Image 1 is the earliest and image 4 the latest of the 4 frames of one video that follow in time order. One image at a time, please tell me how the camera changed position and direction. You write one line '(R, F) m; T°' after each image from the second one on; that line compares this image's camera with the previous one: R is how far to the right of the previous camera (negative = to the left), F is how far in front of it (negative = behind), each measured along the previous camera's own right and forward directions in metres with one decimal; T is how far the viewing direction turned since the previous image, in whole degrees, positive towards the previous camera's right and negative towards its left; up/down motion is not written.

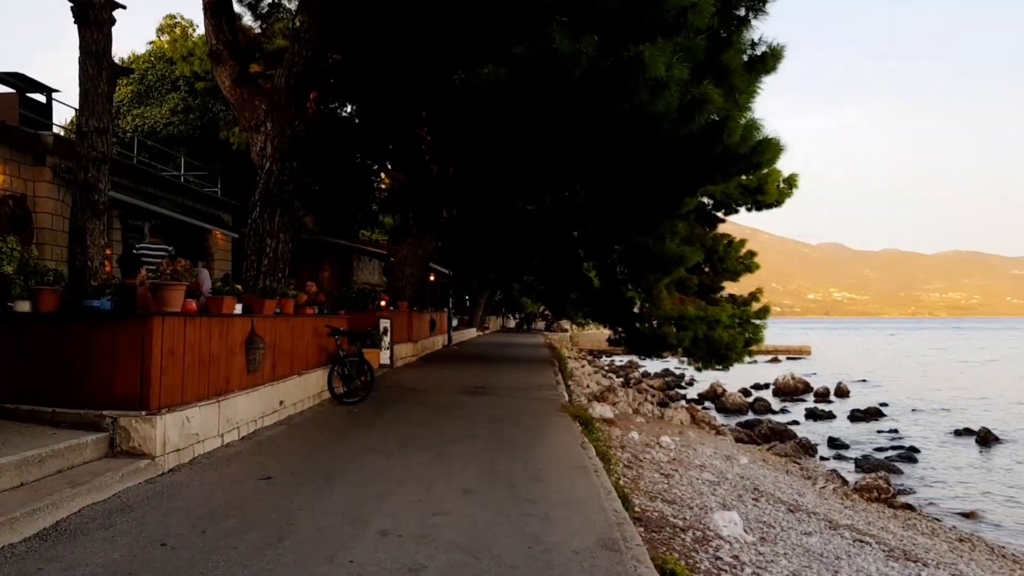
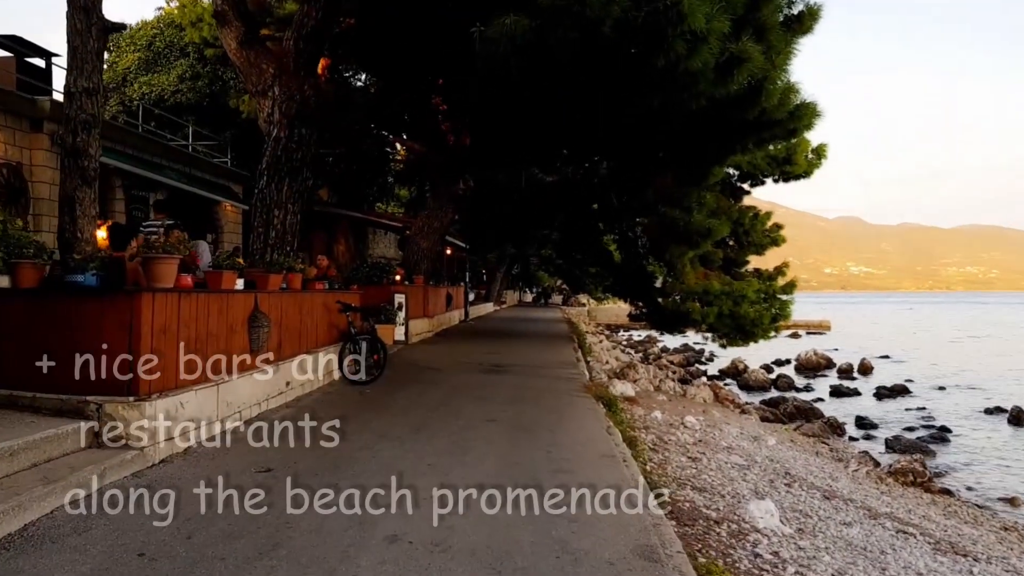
(-0.1, +0.6) m; -1°
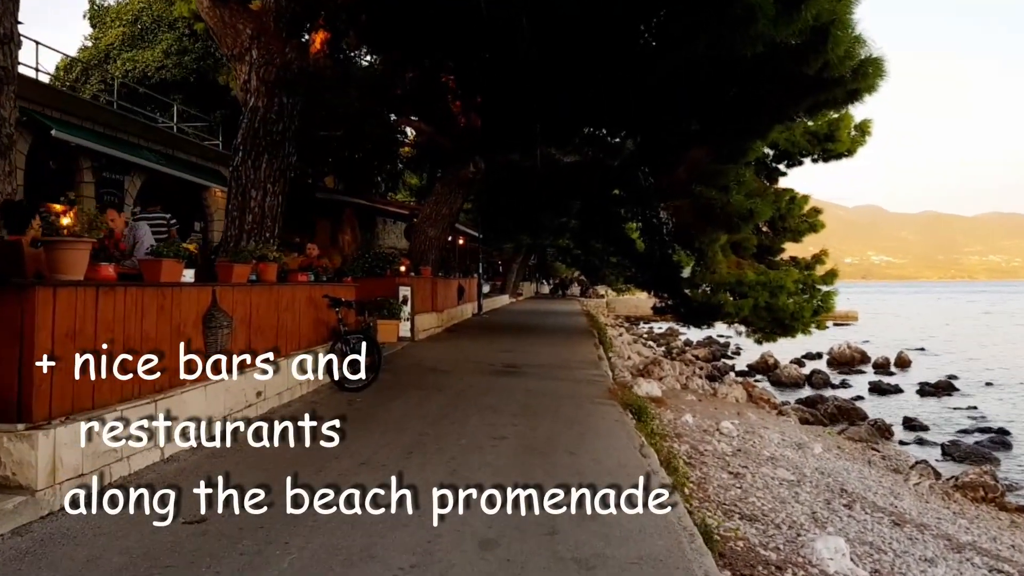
(0.0, +1.5) m; -1°
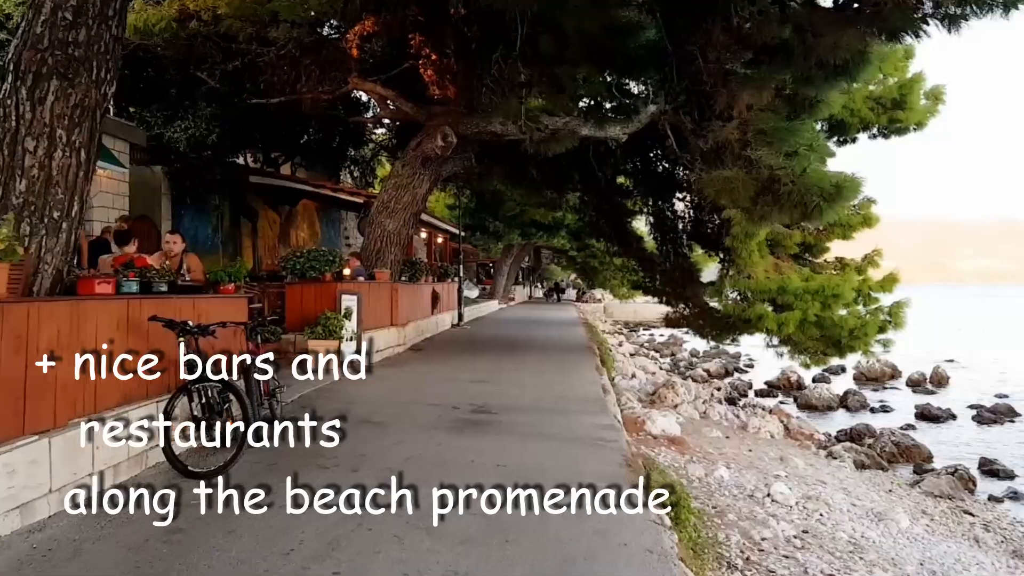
(+0.3, +3.8) m; 0°
